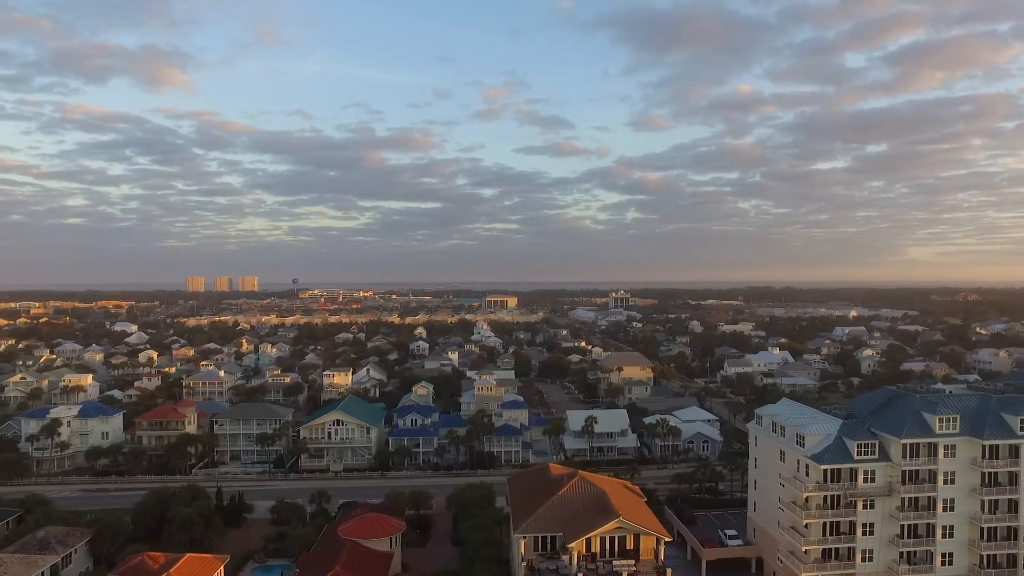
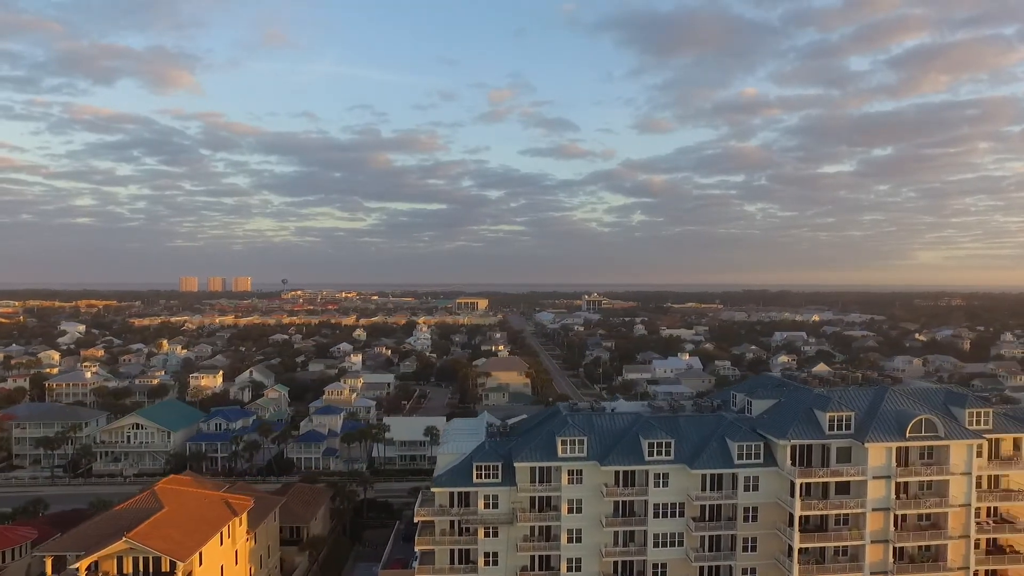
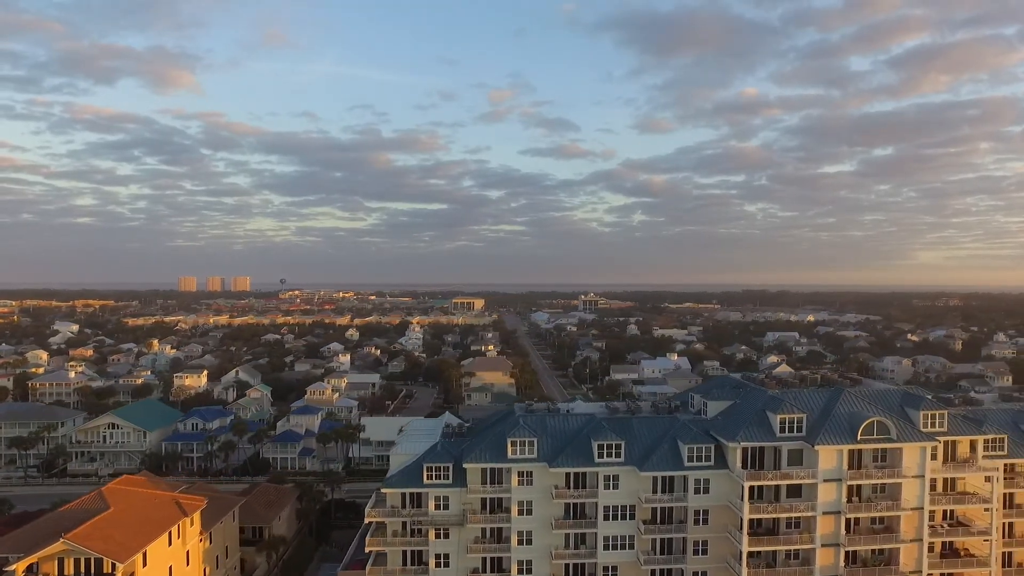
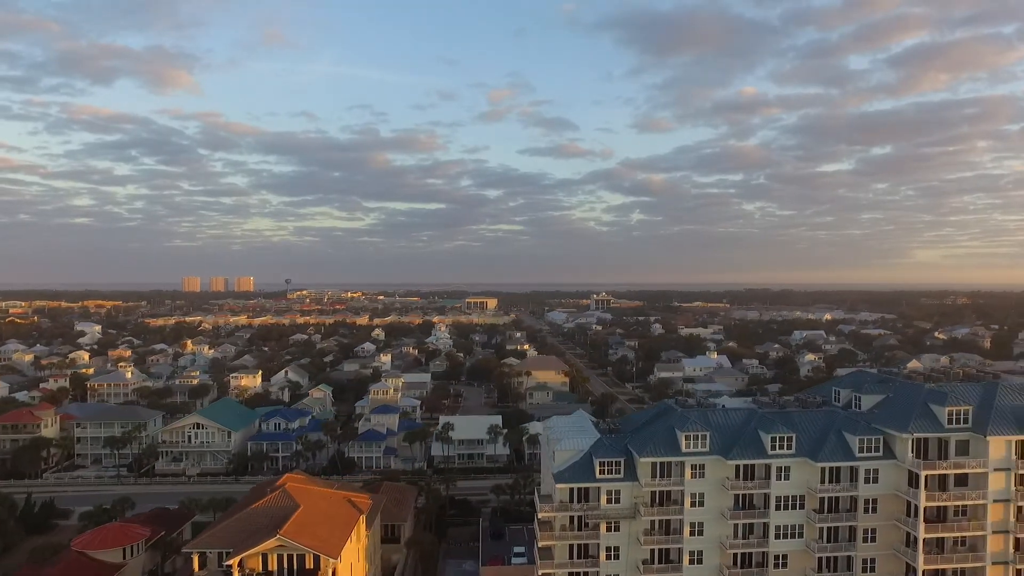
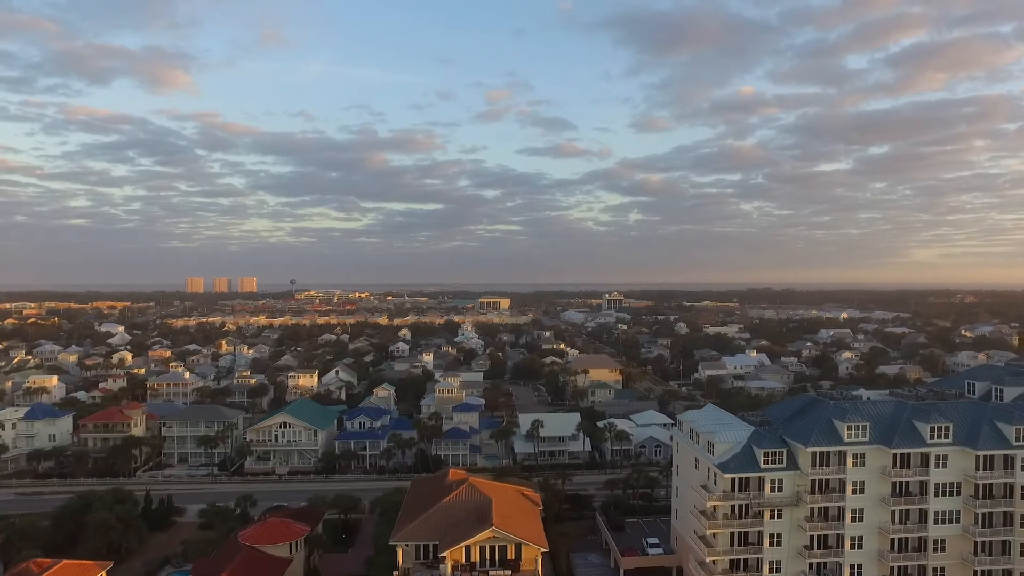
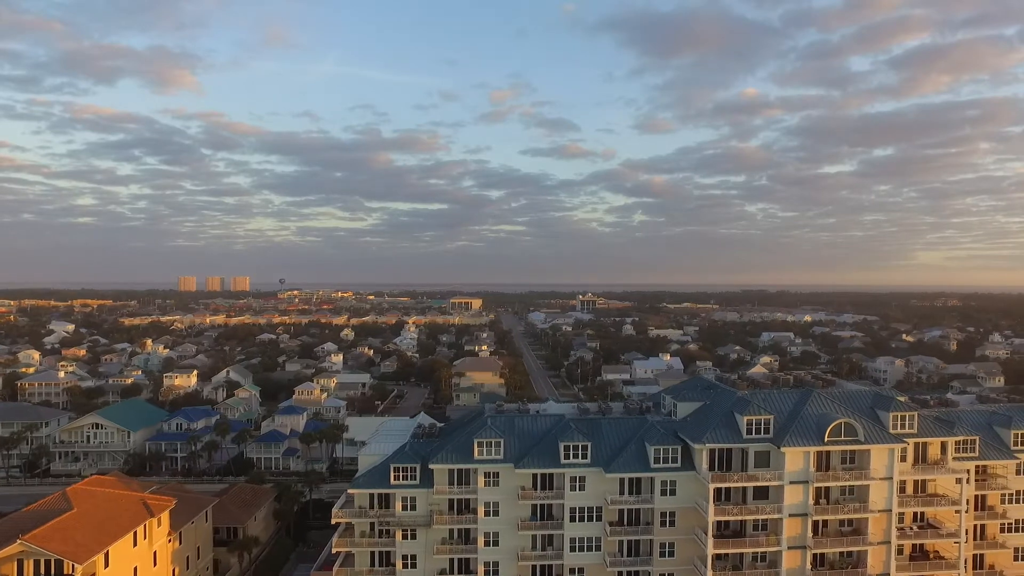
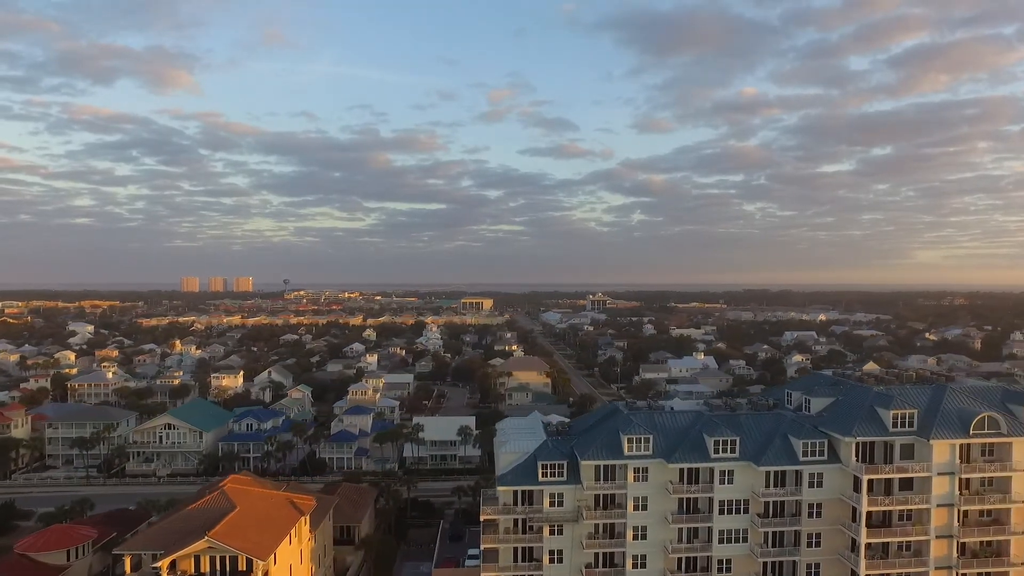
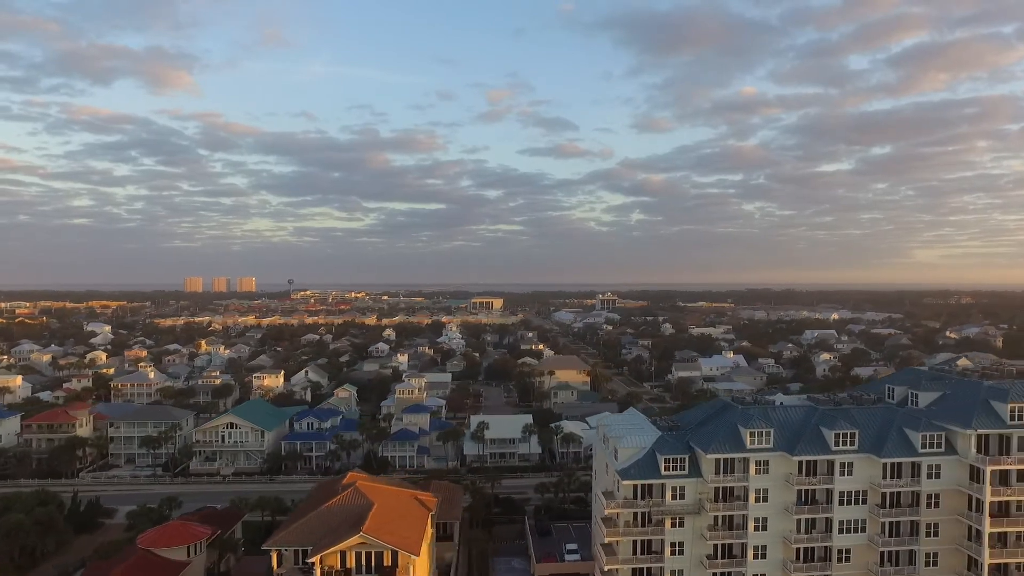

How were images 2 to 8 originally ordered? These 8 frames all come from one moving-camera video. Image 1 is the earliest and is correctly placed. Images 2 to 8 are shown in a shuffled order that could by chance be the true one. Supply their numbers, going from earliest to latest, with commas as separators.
5, 8, 4, 7, 2, 3, 6
